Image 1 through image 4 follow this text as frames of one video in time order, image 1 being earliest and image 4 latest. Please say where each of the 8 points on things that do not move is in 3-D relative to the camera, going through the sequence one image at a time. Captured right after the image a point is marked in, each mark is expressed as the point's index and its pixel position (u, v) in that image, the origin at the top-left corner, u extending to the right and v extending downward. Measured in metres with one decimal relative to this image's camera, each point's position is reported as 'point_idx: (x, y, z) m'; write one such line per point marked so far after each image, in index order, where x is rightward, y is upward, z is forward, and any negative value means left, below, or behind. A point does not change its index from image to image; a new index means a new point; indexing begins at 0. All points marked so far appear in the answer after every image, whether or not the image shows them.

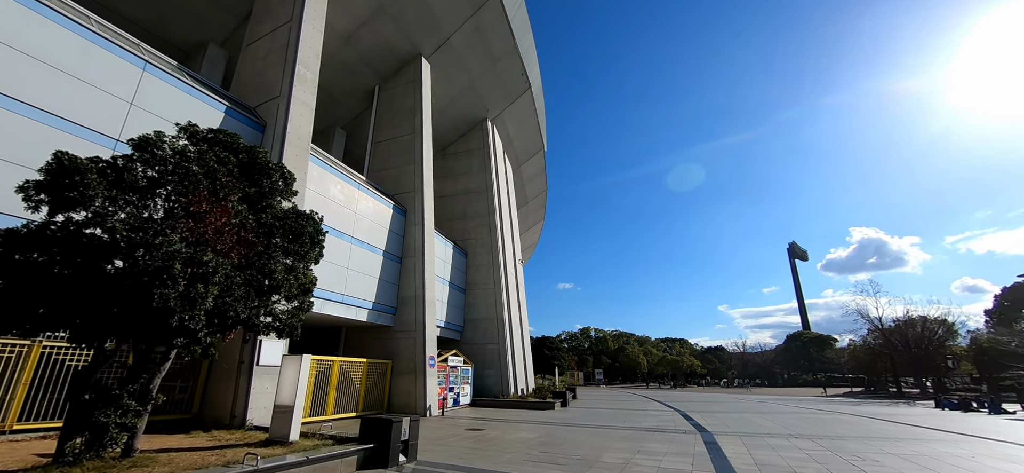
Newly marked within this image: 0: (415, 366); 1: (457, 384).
0: (-3.3, -4.5, +13.6) m
1: (-2.2, -6.0, +16.0) m
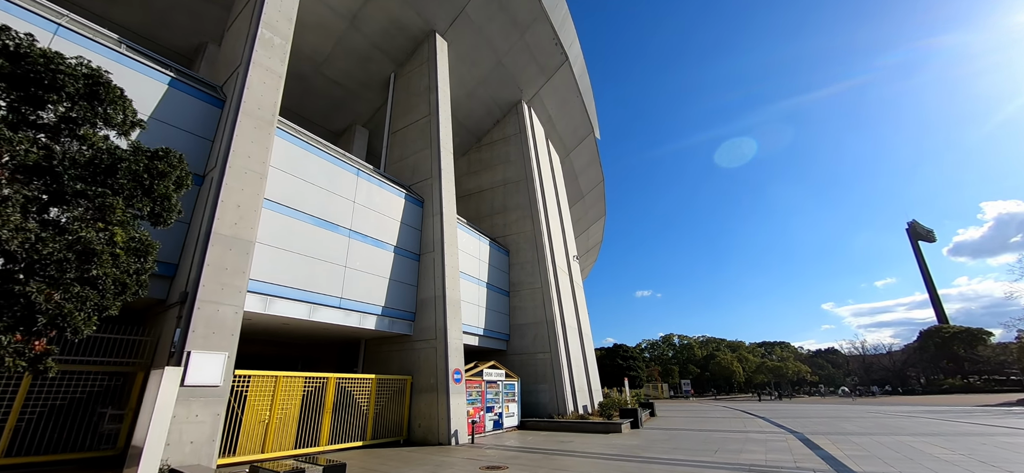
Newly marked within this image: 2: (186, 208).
0: (-2.1, -4.1, +11.1) m
1: (-0.5, -5.6, +13.3) m
2: (-6.6, +0.6, +8.0) m
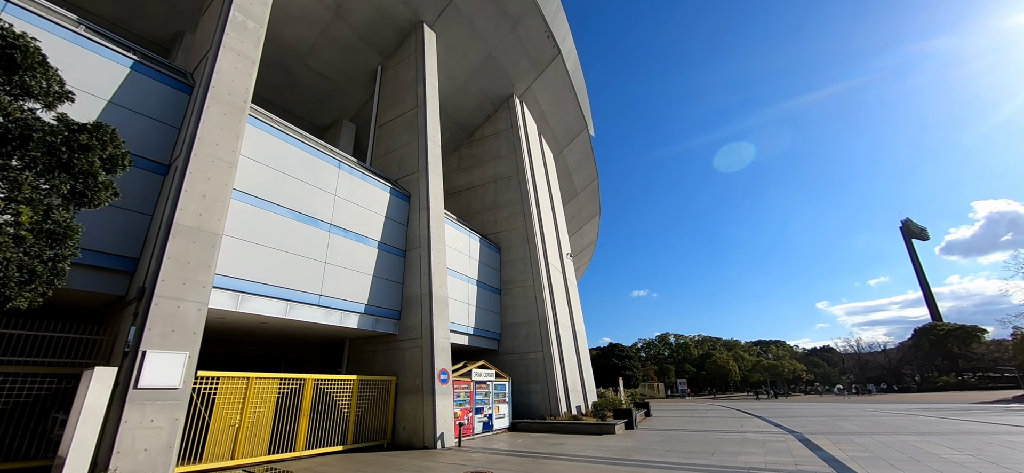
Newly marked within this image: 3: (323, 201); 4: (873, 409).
0: (-2.4, -3.9, +10.7) m
1: (-0.8, -5.4, +12.8) m
2: (-6.9, +0.7, +7.5) m
3: (-5.0, +0.9, +10.5) m
4: (+18.0, -8.6, +19.6) m
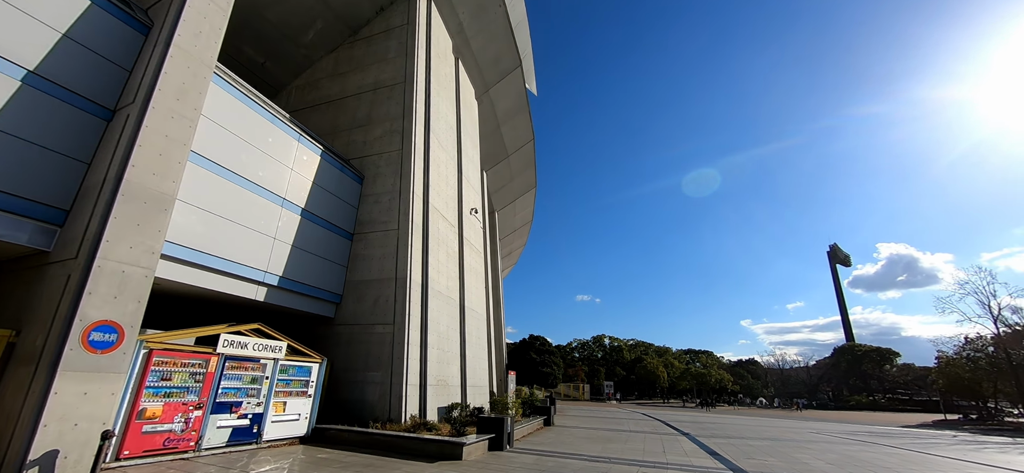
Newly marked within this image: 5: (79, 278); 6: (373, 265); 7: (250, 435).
0: (-6.1, -1.4, +5.2) m
1: (-4.9, -3.0, +7.5) m
2: (-9.7, +3.6, +1.6) m
3: (-8.2, +3.7, +4.7) m
4: (+12.5, -8.1, +16.4) m
5: (-5.9, -0.6, +5.4) m
6: (-4.0, -0.8, +11.6) m
7: (-4.9, -3.8, +7.5) m
